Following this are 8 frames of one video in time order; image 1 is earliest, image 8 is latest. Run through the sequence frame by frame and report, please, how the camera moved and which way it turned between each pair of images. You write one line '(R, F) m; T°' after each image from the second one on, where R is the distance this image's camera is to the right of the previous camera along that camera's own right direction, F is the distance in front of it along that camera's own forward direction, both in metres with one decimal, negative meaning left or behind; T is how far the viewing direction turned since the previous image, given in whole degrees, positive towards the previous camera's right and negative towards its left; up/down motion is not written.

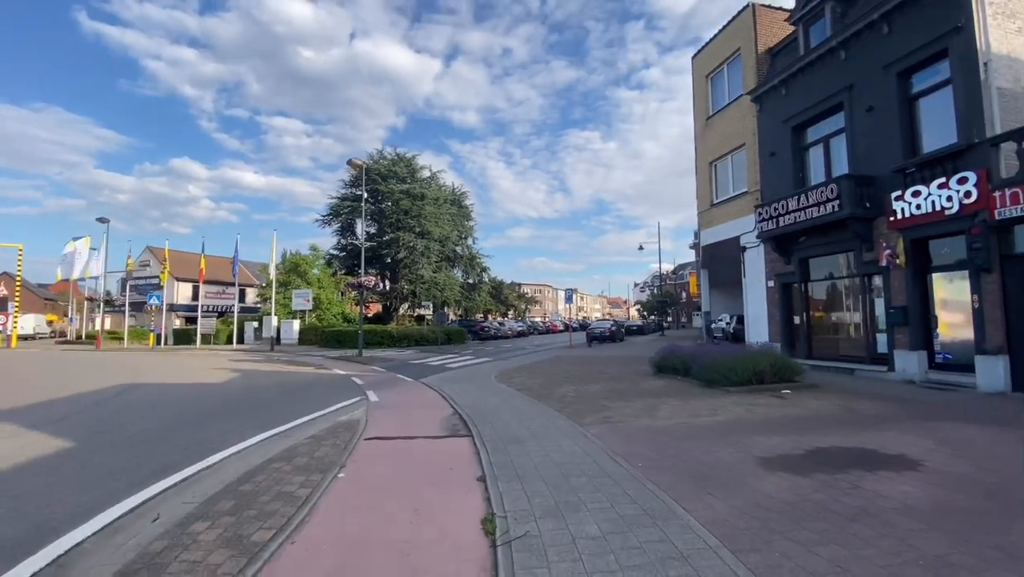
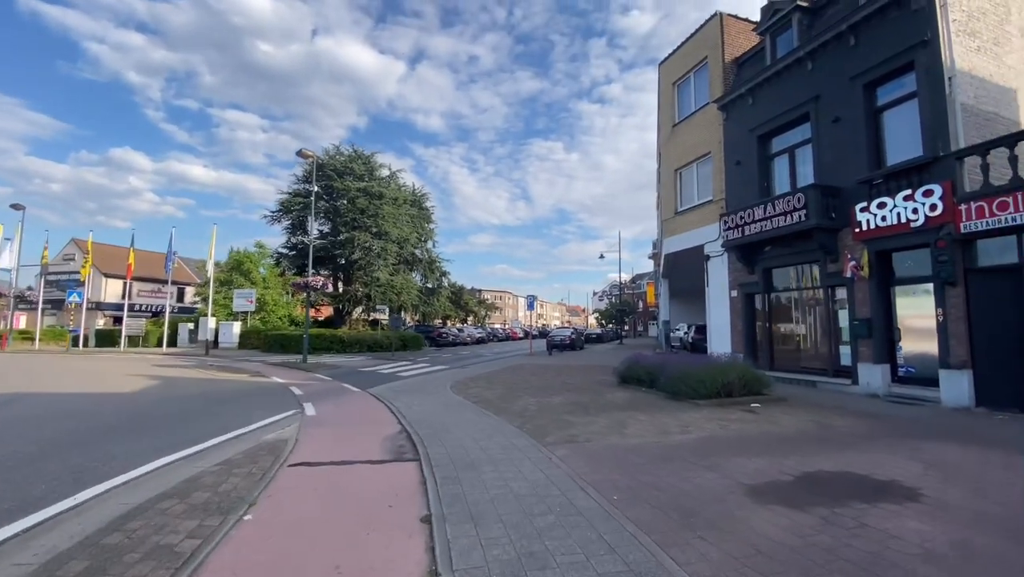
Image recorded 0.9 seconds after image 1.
(0.0, +1.0) m; +5°
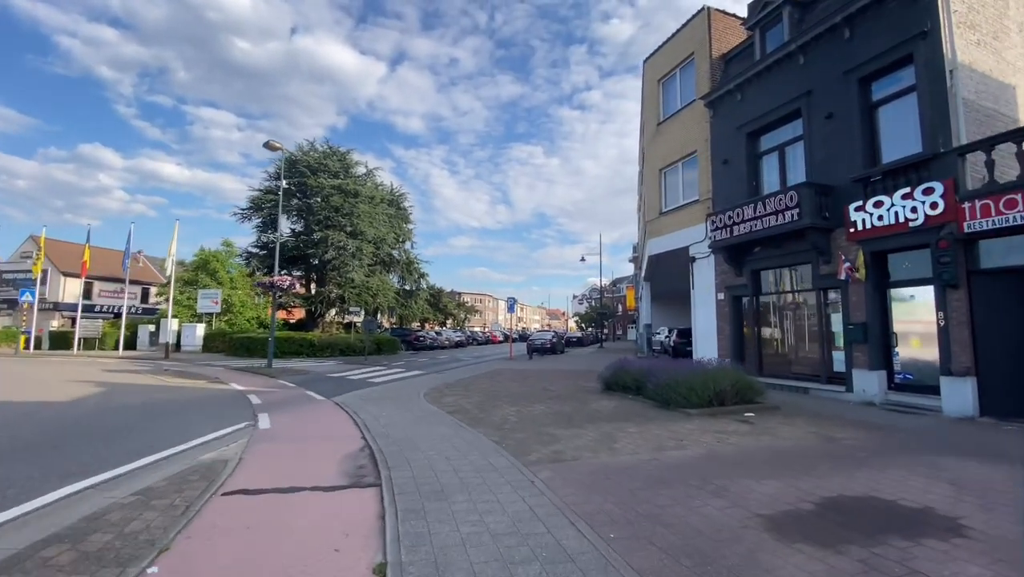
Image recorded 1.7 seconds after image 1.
(0.0, +0.9) m; +2°
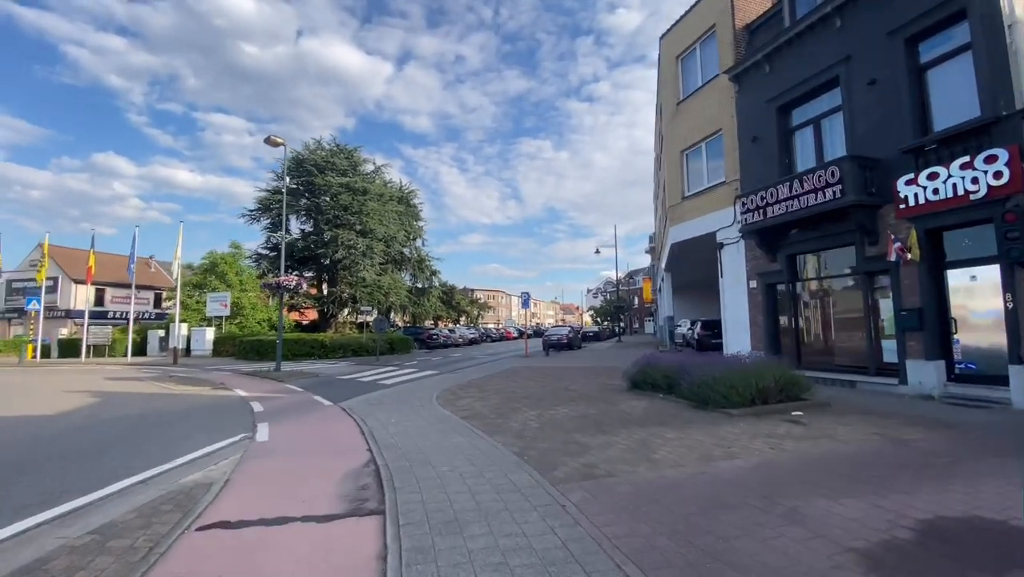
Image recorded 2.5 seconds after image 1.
(-0.1, +0.9) m; -1°
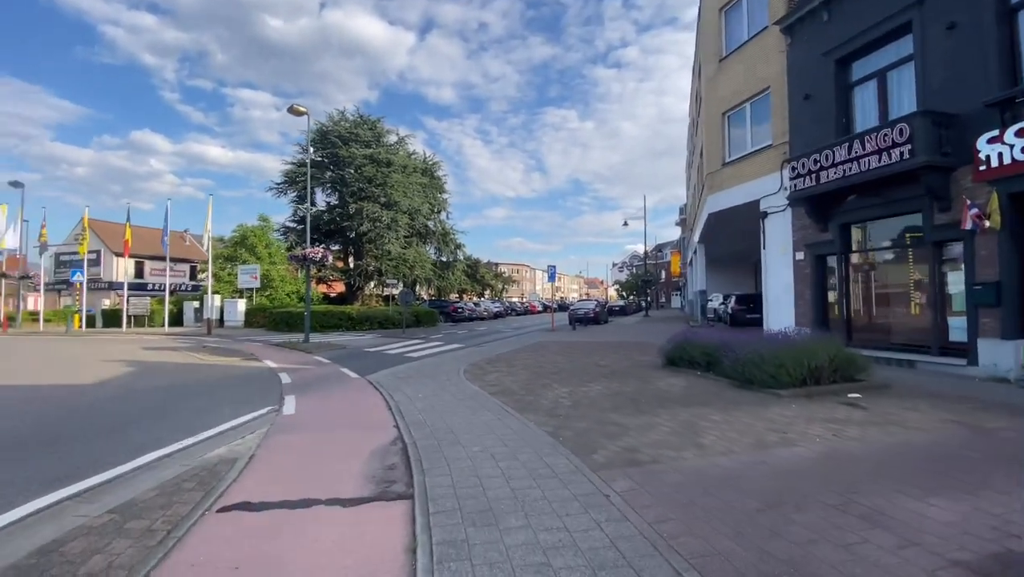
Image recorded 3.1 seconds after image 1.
(-0.2, +0.5) m; -3°
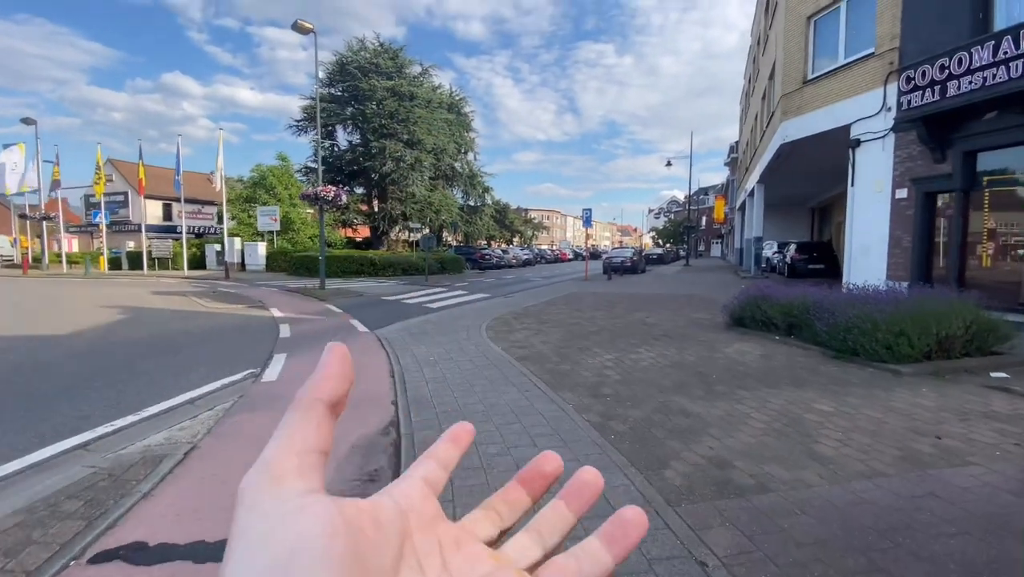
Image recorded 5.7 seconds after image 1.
(-0.1, +1.9) m; -4°
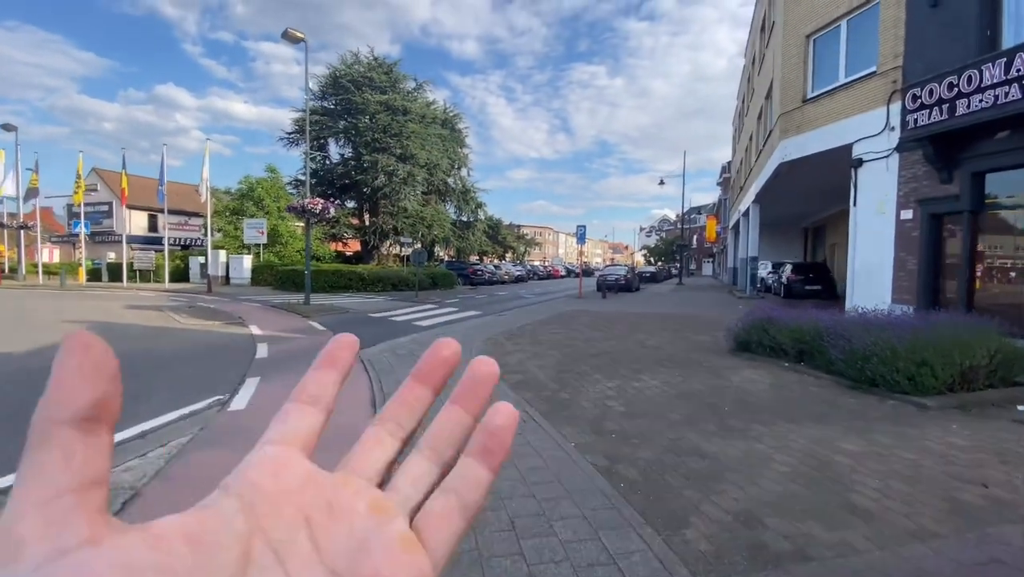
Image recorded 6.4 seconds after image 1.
(0.0, +0.5) m; +1°
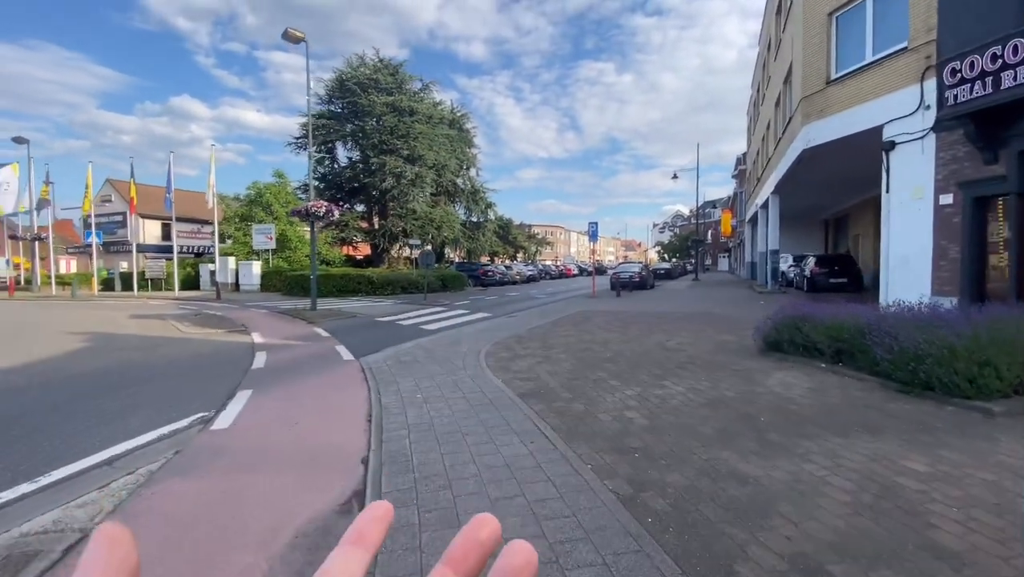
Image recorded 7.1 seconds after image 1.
(+0.1, +0.6) m; -2°
